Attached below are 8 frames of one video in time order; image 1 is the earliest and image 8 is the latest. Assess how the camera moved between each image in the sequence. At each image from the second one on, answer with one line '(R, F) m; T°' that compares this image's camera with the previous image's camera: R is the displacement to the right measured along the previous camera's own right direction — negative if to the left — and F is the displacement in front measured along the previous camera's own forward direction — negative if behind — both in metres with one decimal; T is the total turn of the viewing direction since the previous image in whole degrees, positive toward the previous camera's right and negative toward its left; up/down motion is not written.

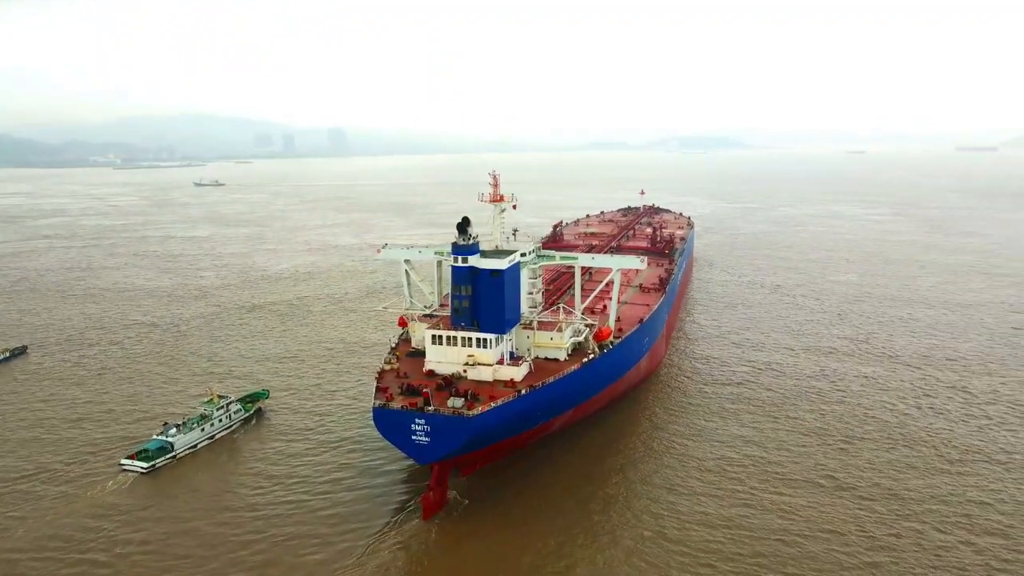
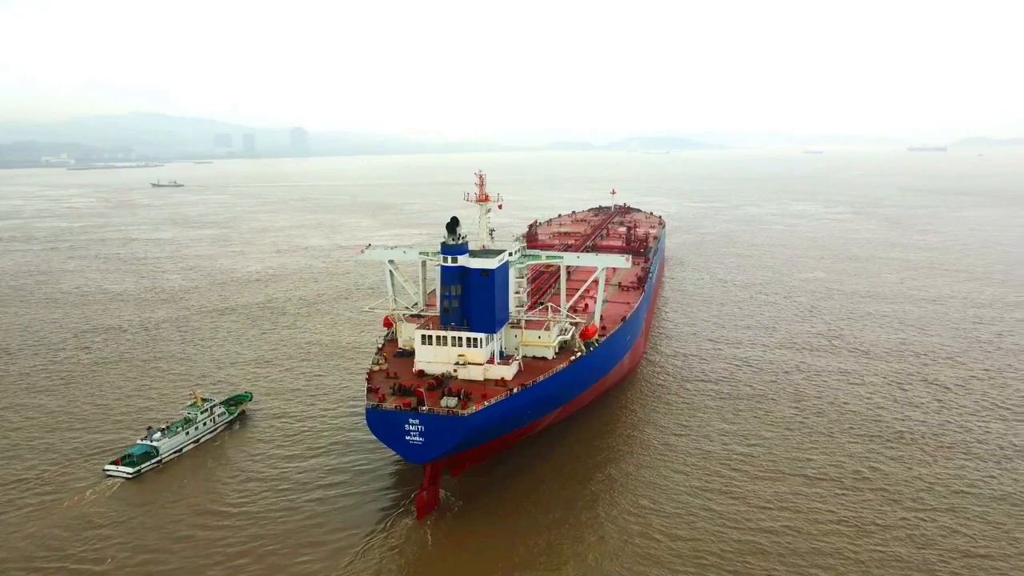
(-0.5, -0.1) m; +3°
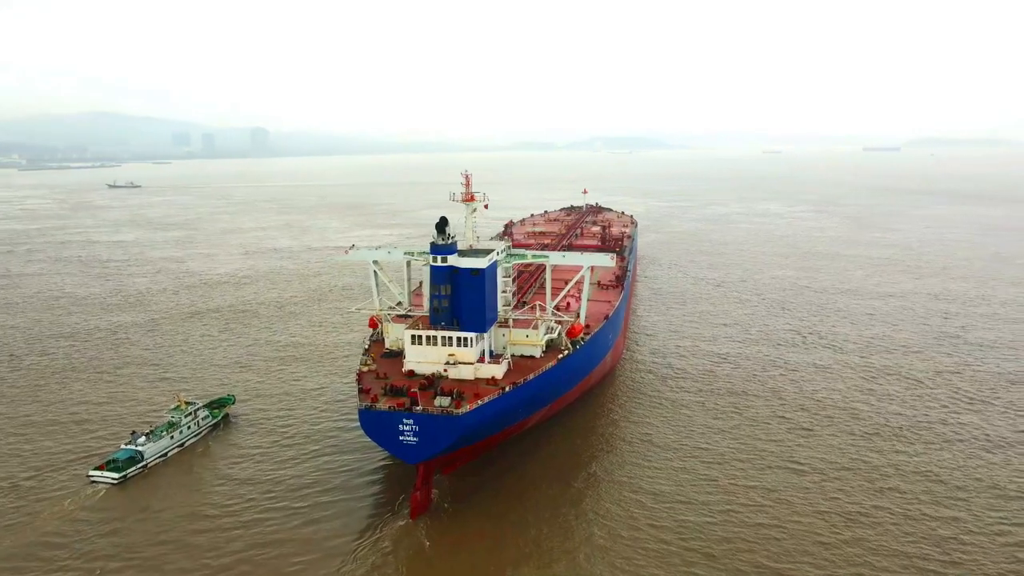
(-0.5, -0.1) m; +3°
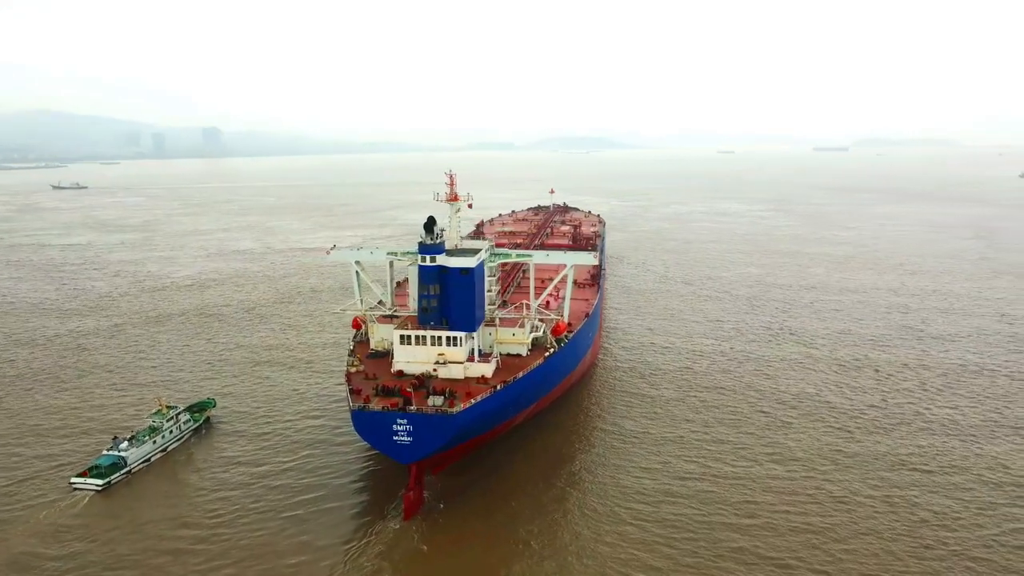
(-0.6, -0.1) m; +3°
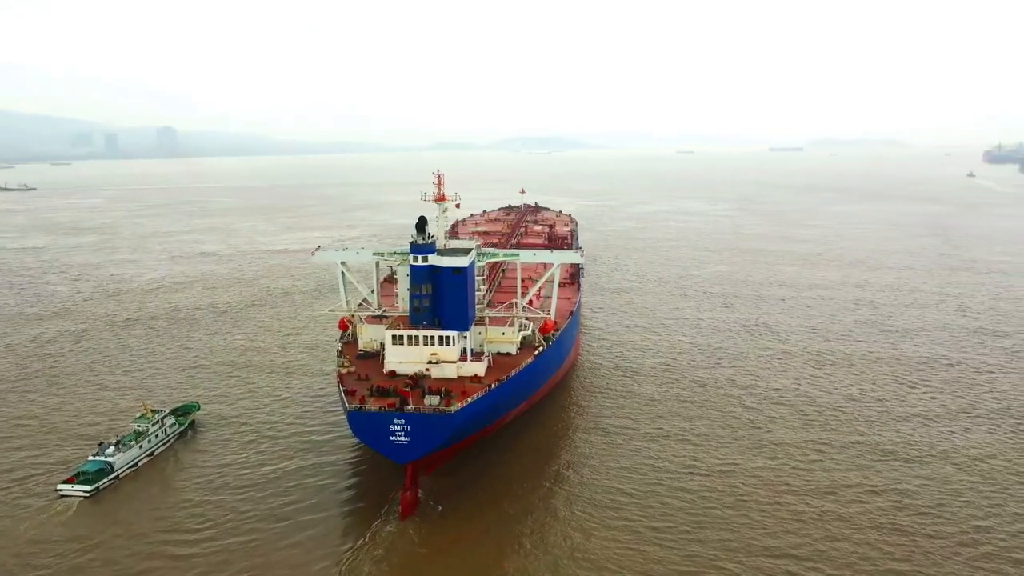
(-0.6, -0.1) m; +3°
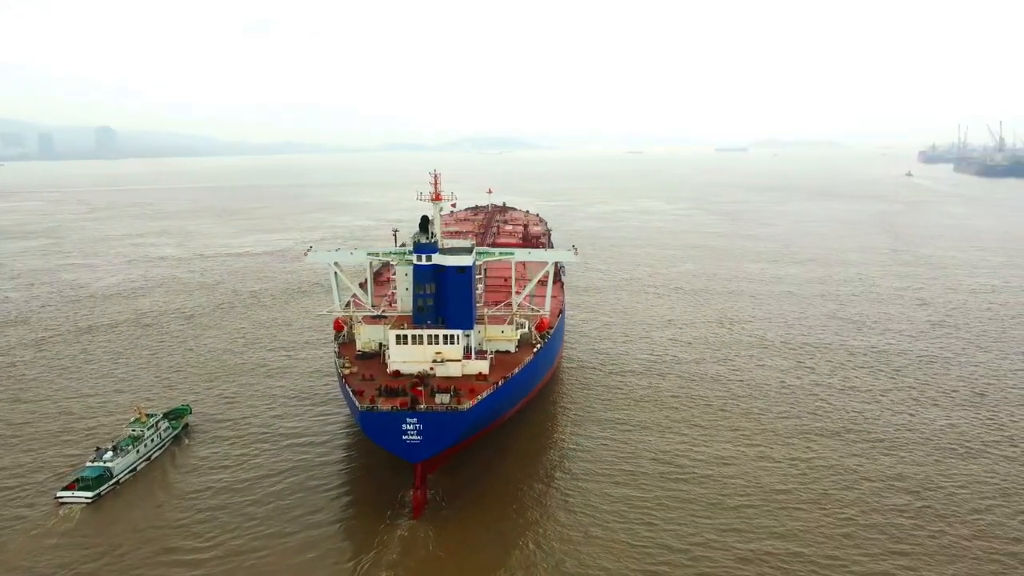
(-1.0, -0.1) m; +3°
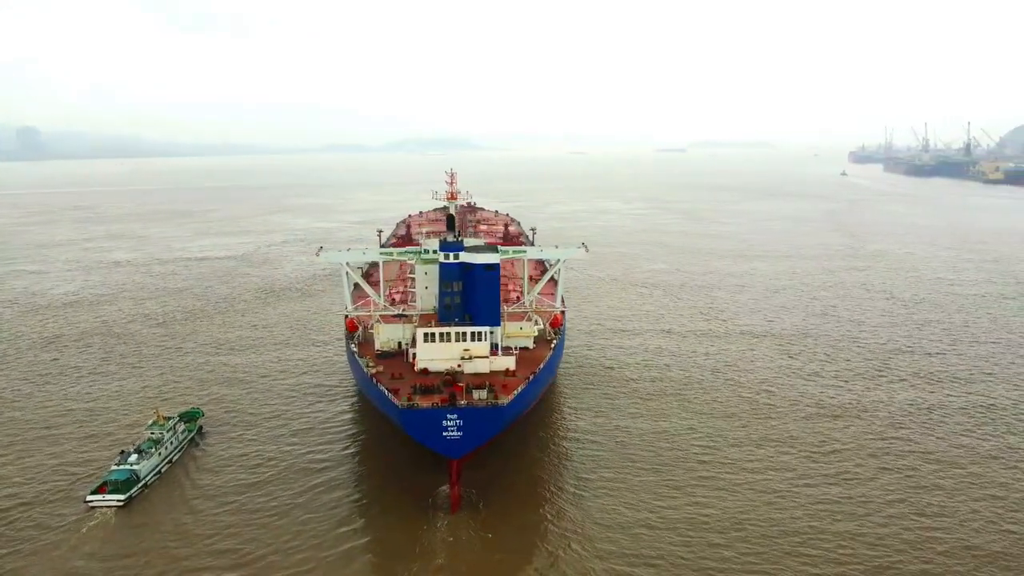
(-1.6, -0.1) m; +4°
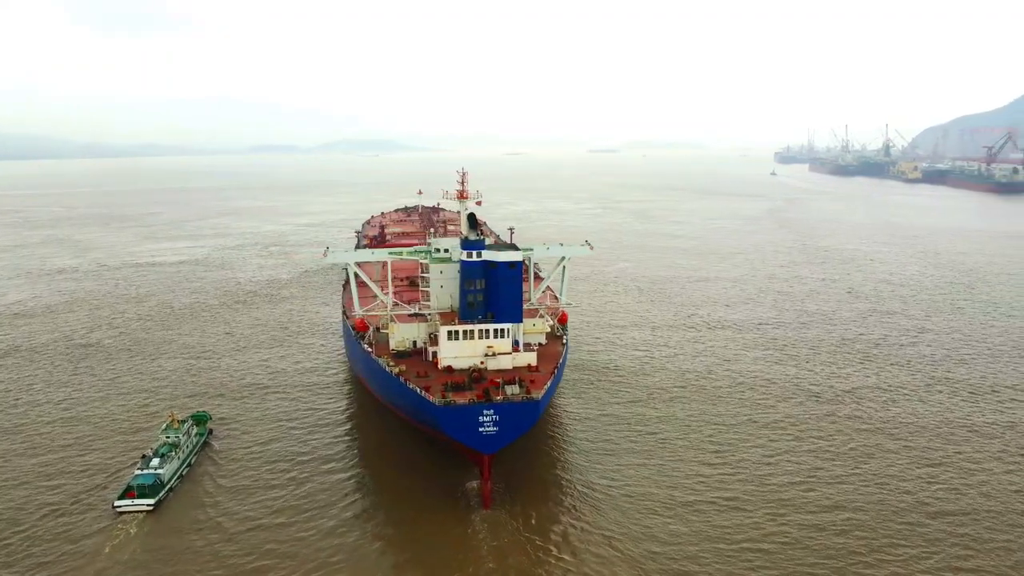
(-1.7, -0.2) m; +4°
